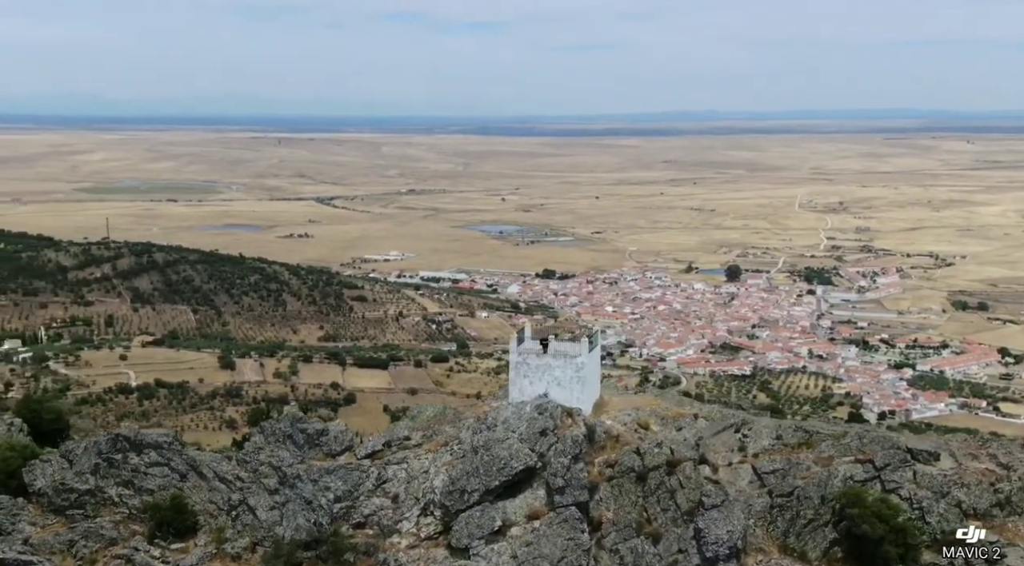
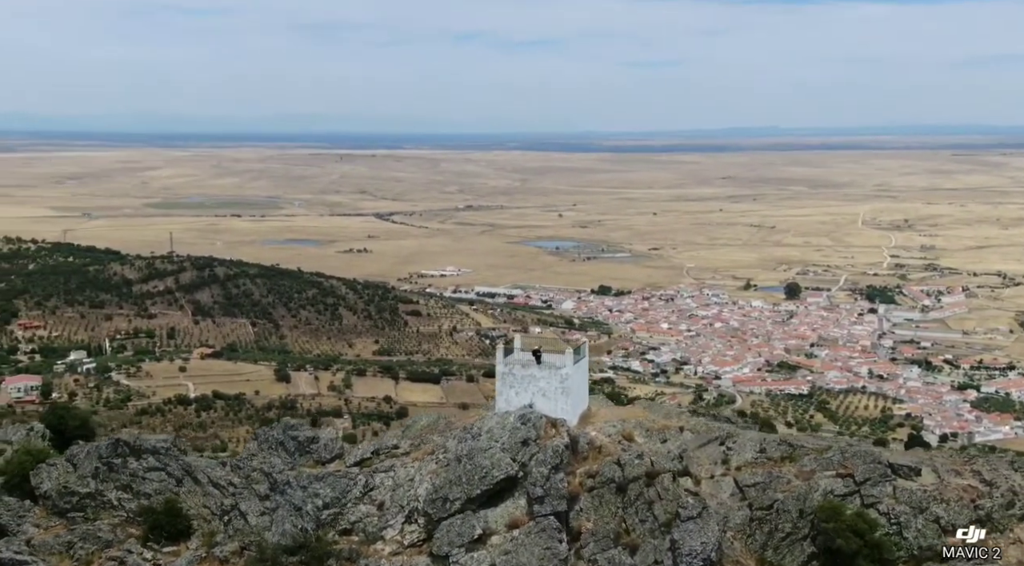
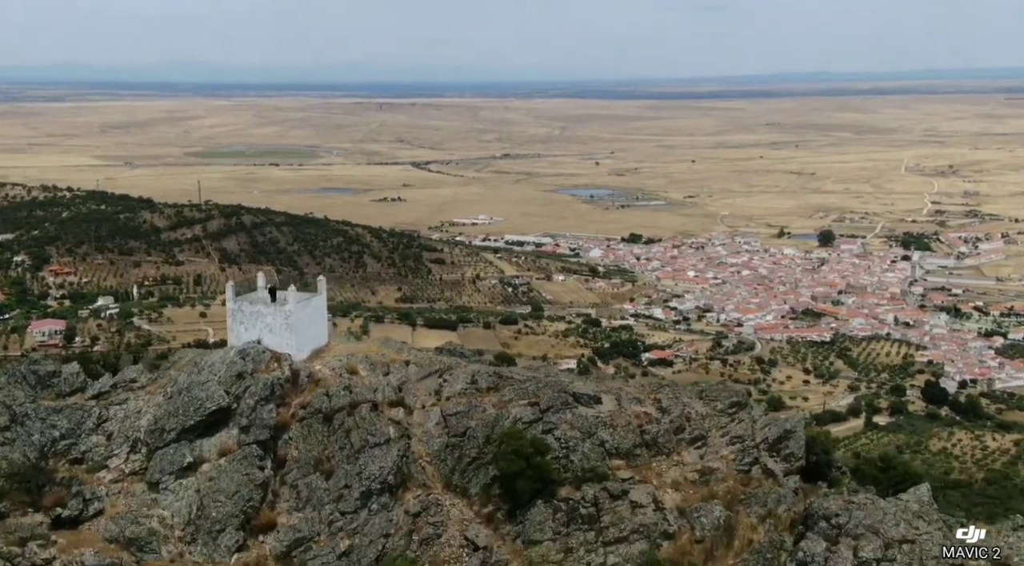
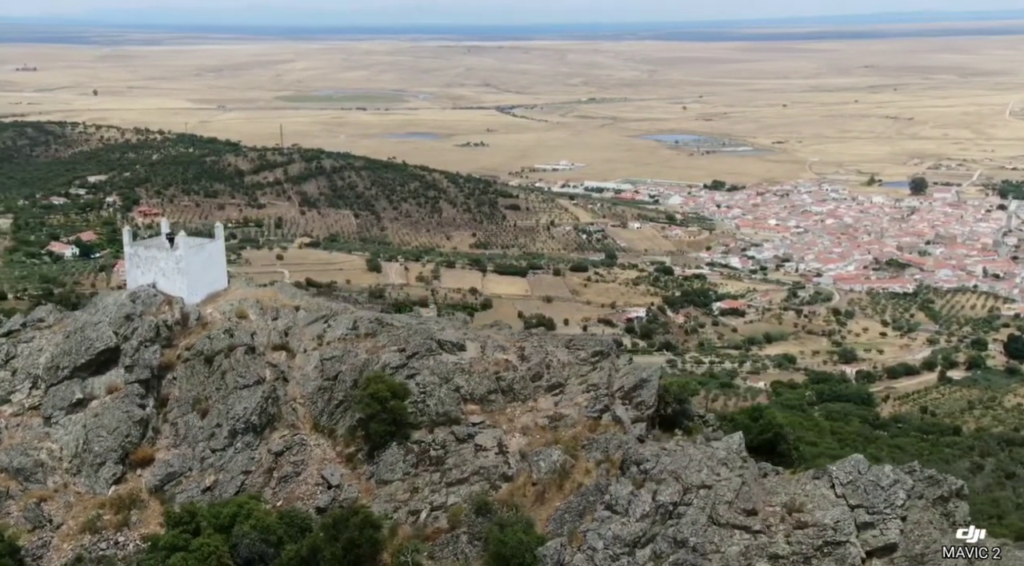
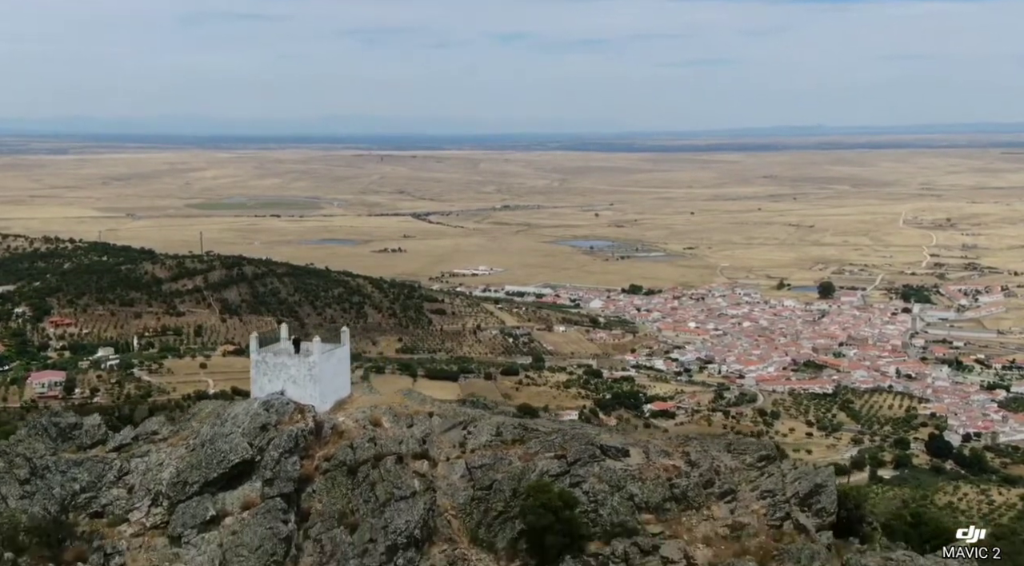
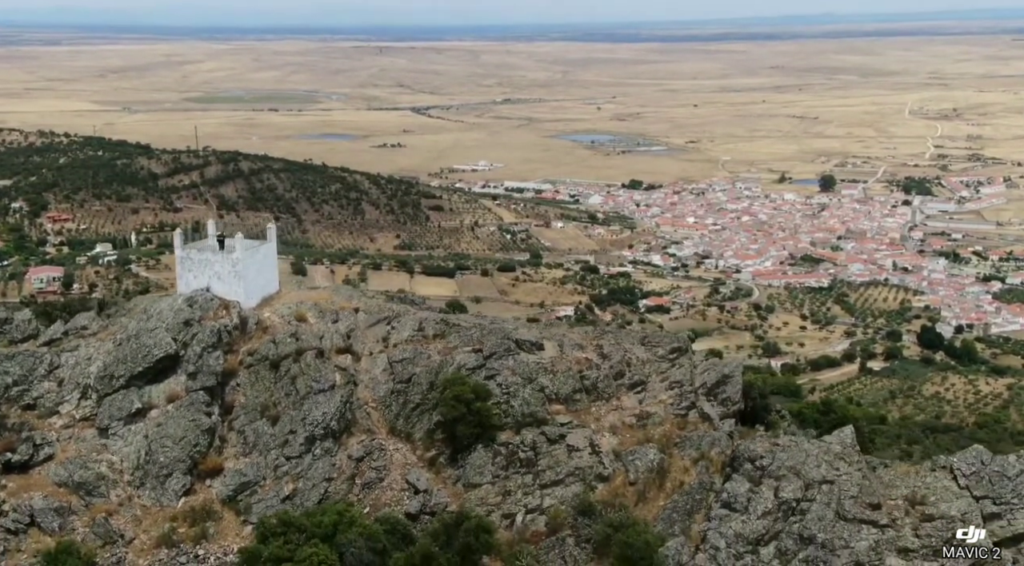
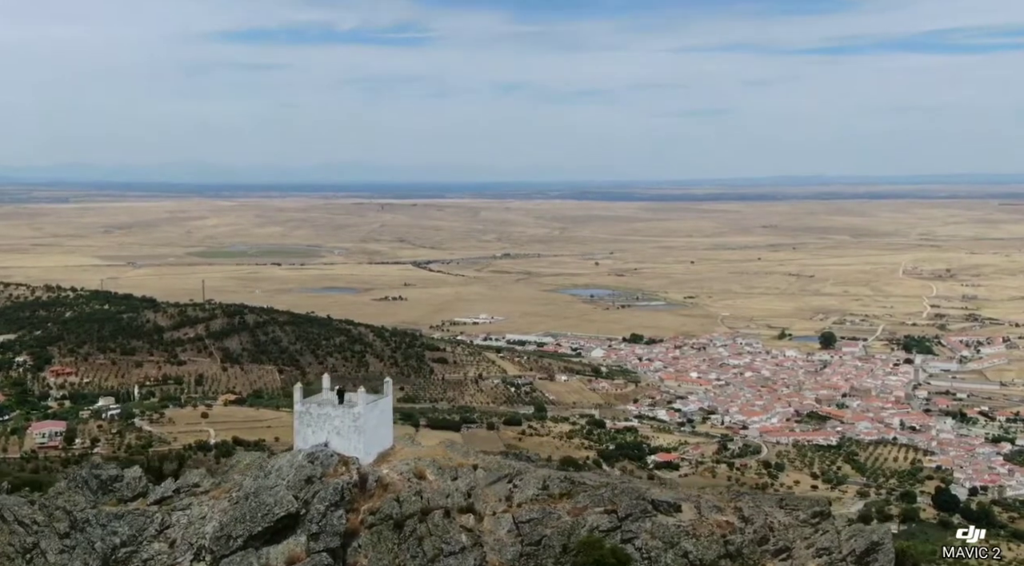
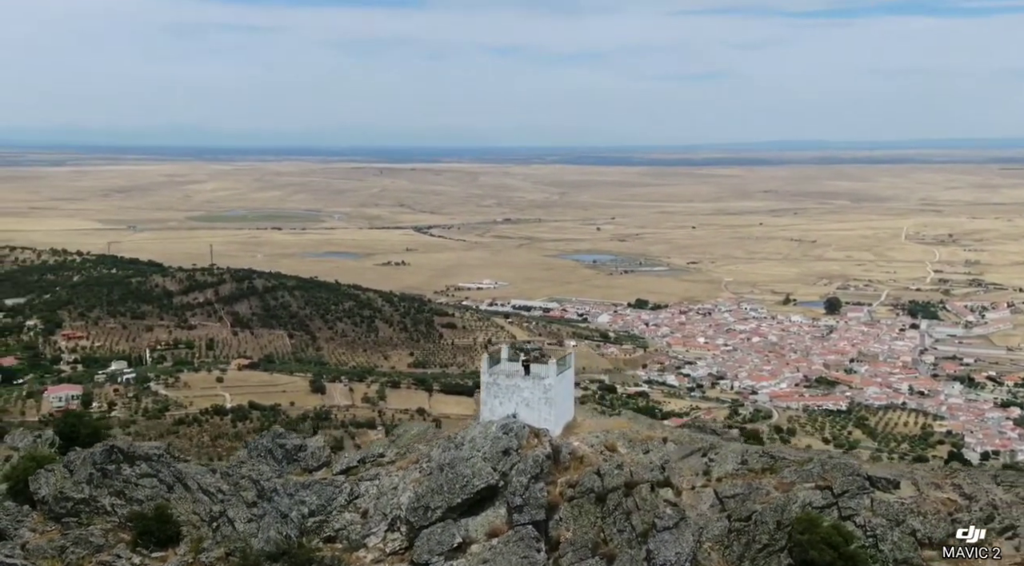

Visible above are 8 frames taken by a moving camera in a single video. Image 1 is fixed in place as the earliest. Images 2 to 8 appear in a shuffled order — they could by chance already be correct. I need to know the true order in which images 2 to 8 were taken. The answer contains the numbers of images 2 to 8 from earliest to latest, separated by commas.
2, 8, 7, 5, 3, 6, 4
